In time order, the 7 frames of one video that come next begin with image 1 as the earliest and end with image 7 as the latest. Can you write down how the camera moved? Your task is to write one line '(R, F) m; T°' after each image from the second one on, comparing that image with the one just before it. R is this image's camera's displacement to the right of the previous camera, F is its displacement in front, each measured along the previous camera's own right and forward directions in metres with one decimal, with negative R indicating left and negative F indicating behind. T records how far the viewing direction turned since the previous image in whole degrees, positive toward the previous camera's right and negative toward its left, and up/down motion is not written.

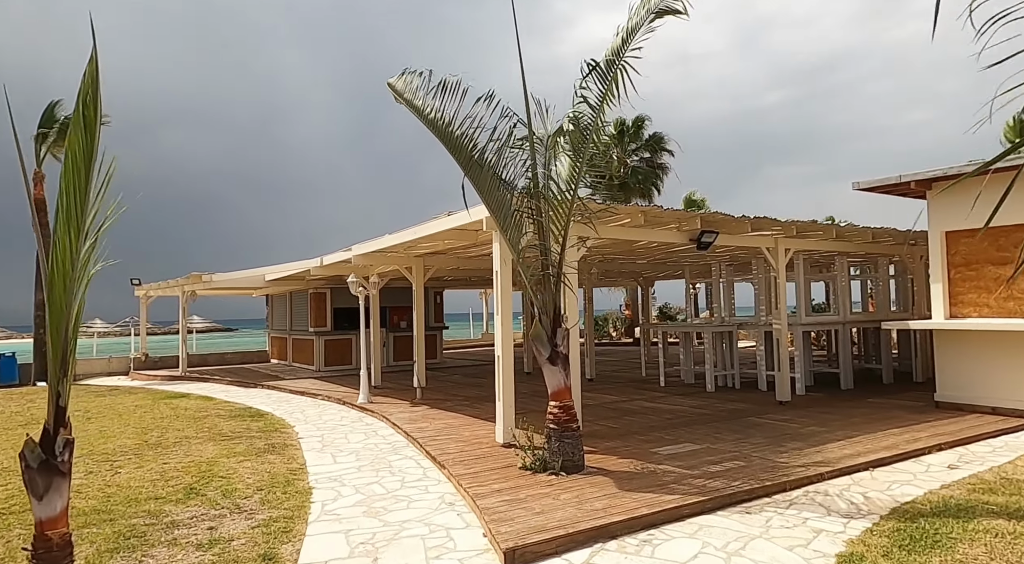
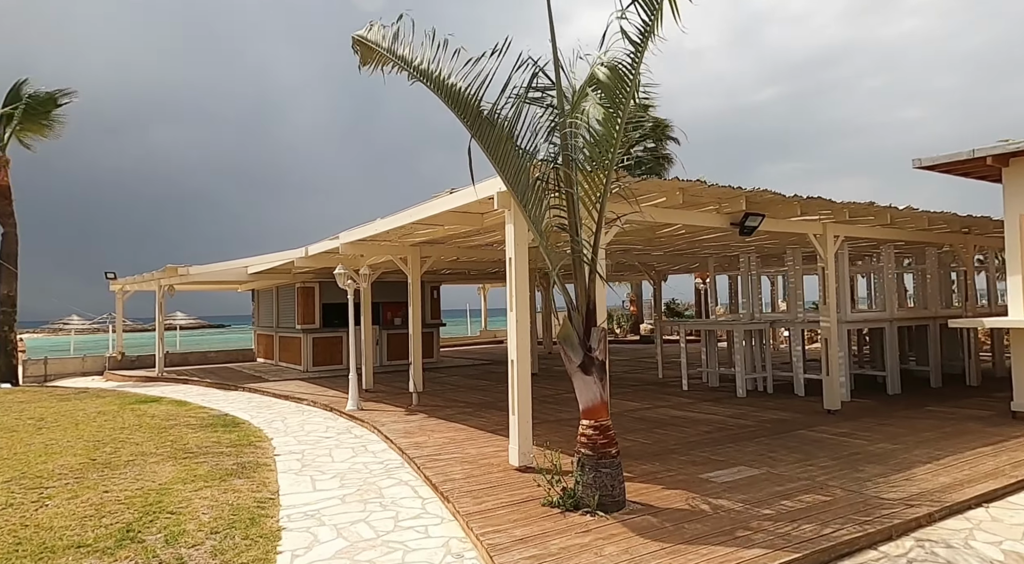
(-0.2, +1.2) m; 0°
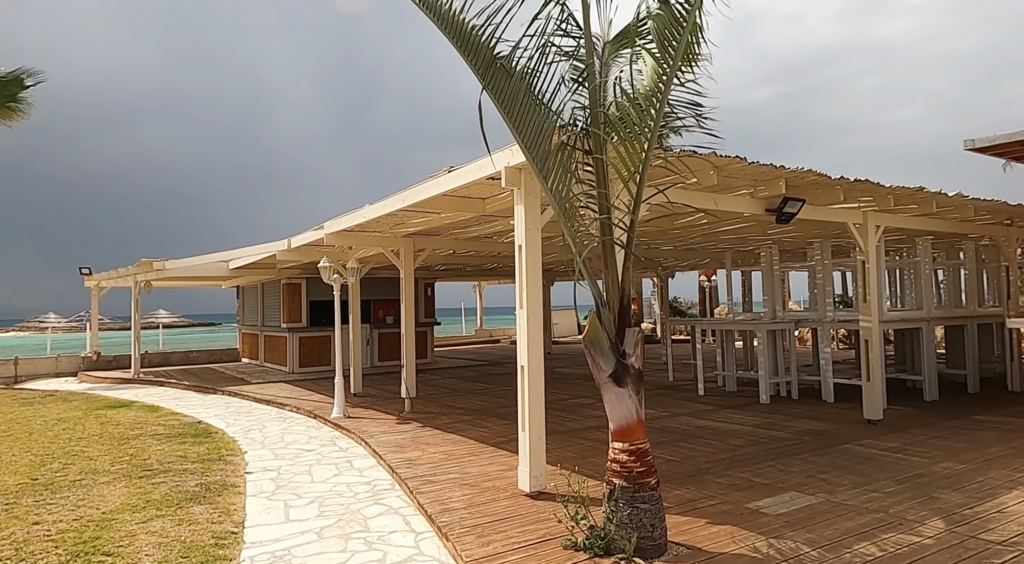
(-0.1, +0.9) m; +1°
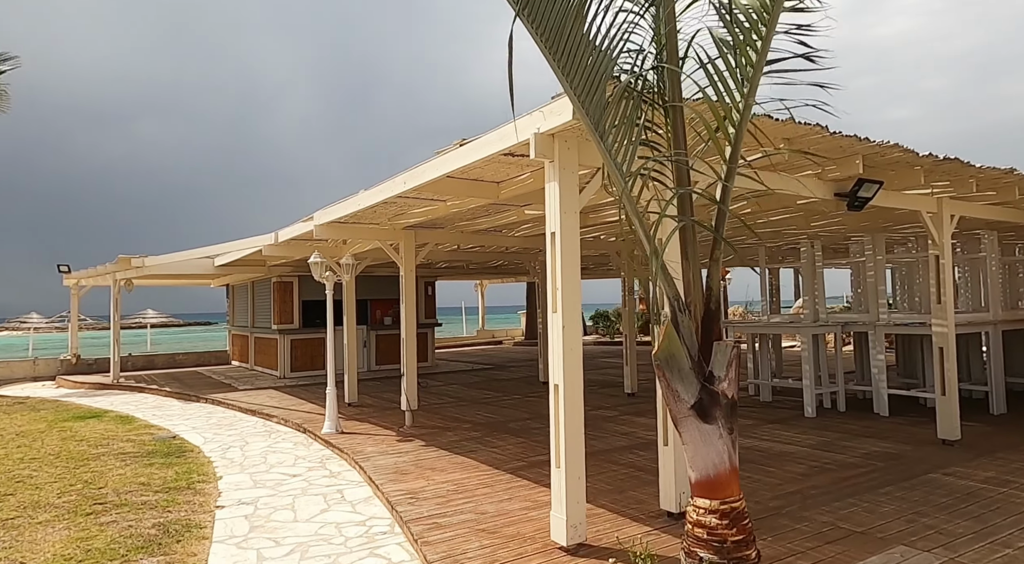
(-0.2, +1.0) m; 0°
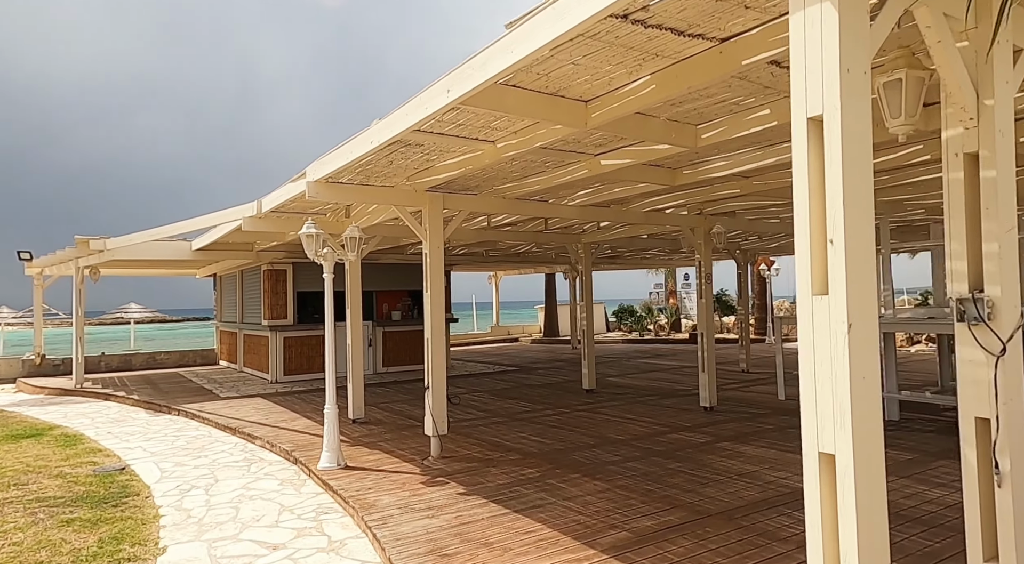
(-0.5, +2.2) m; 0°
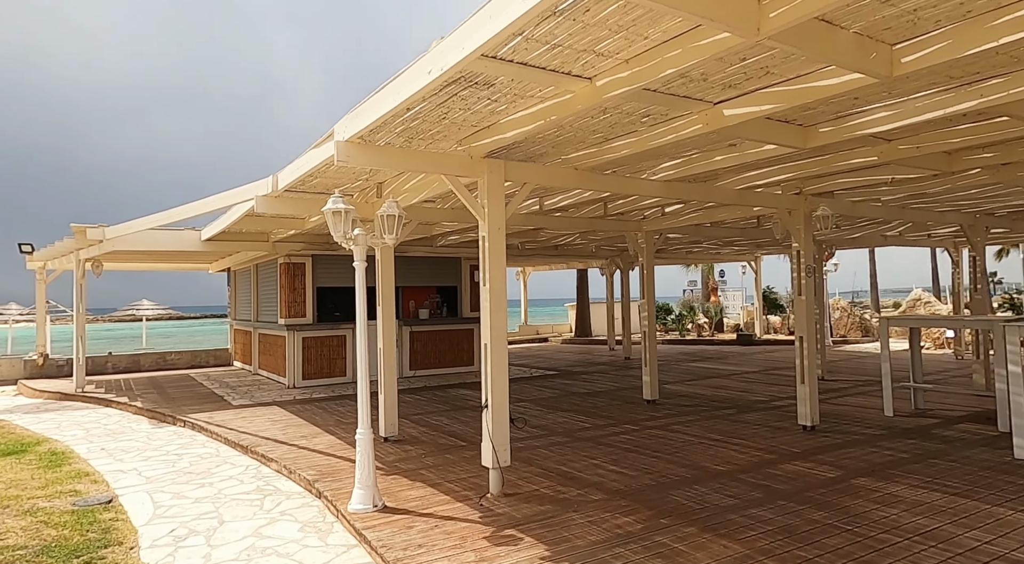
(-0.4, +1.3) m; -1°
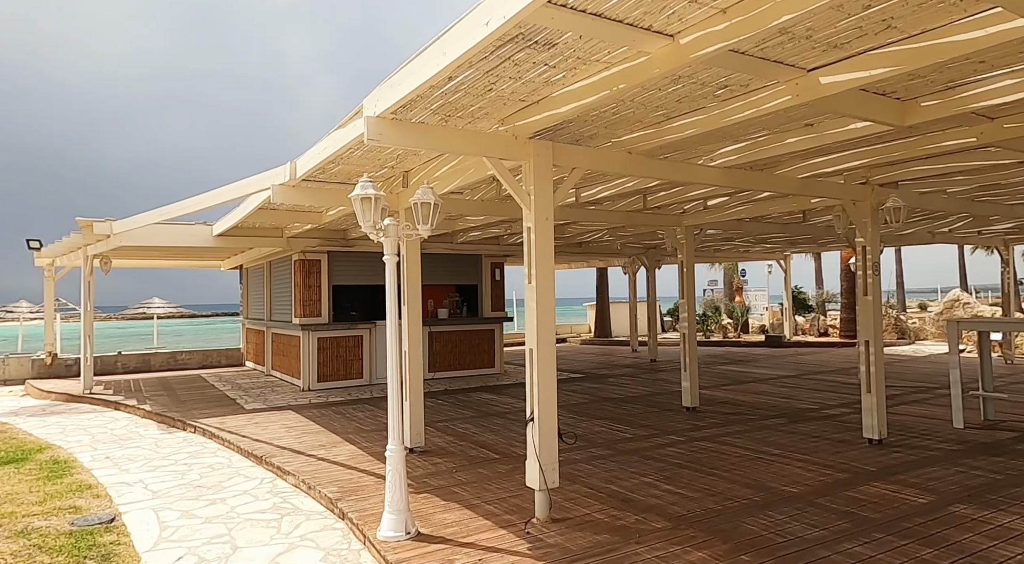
(-0.2, +0.6) m; -1°
